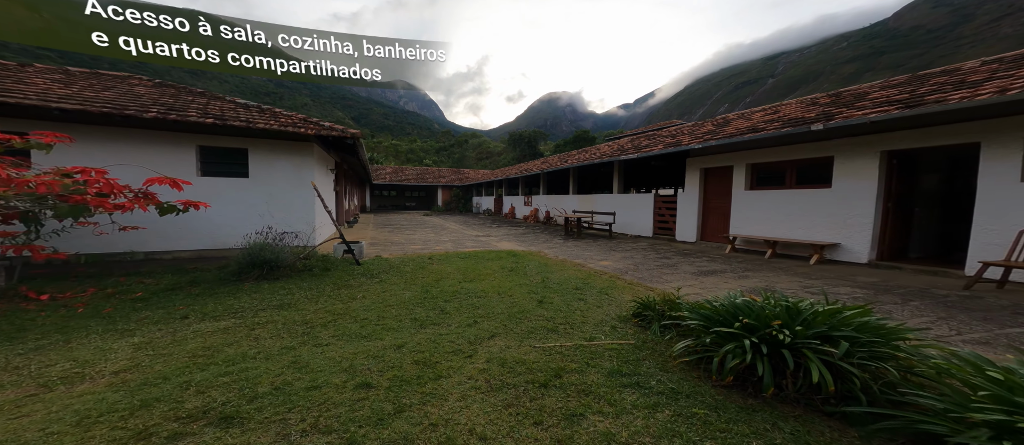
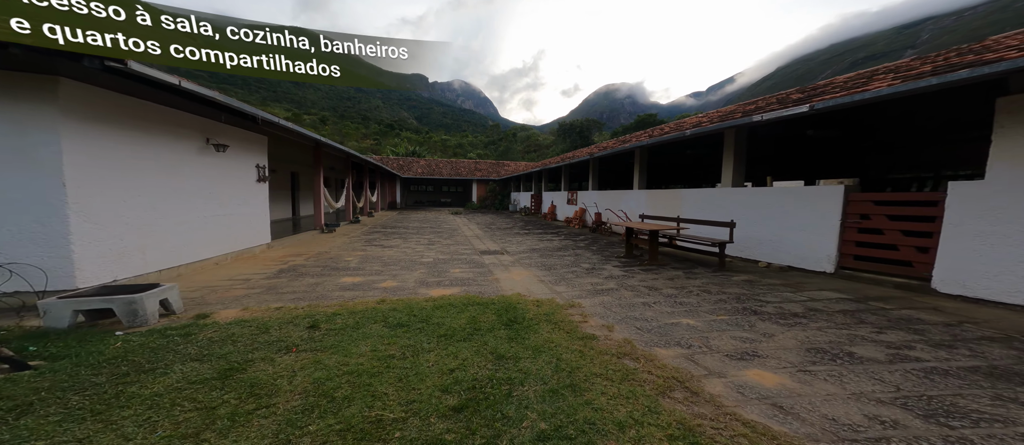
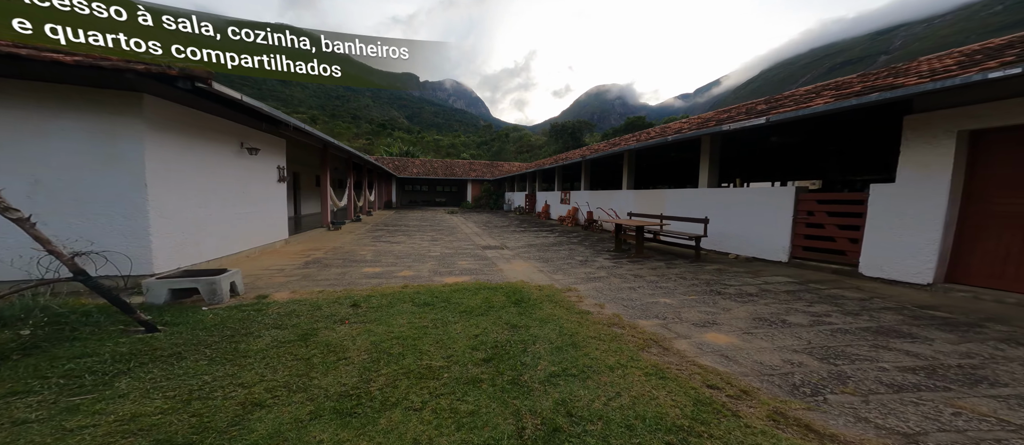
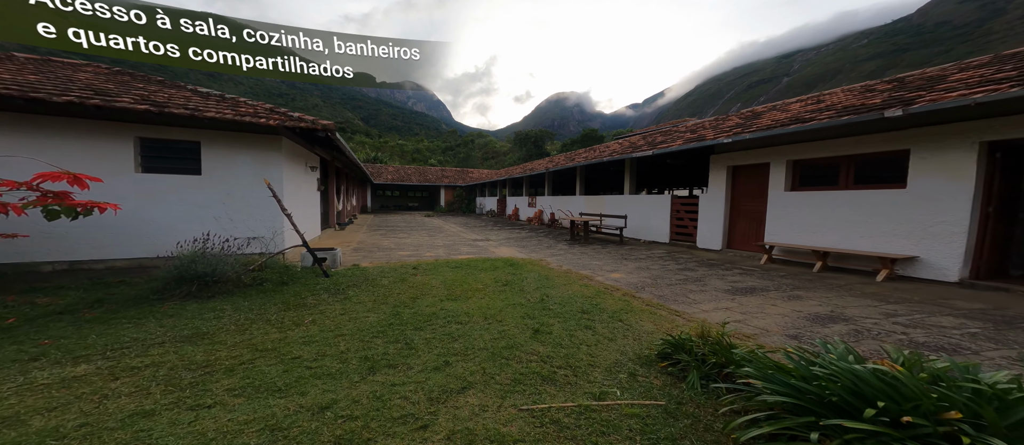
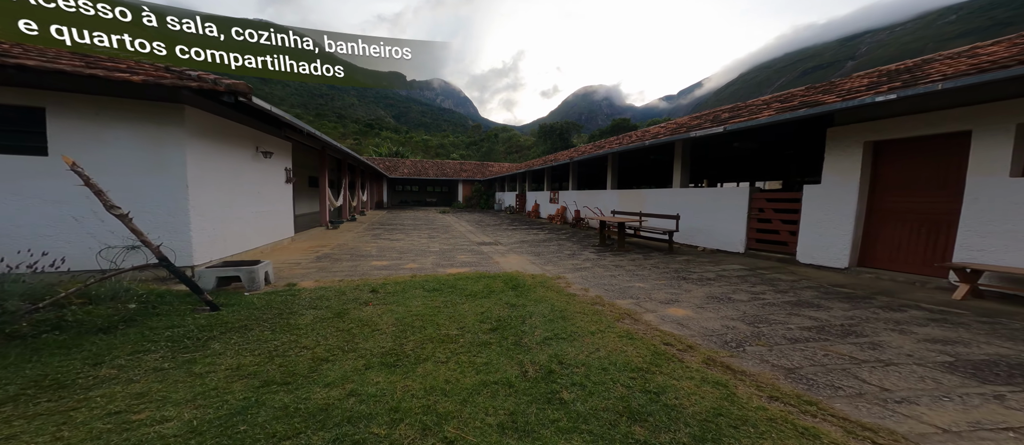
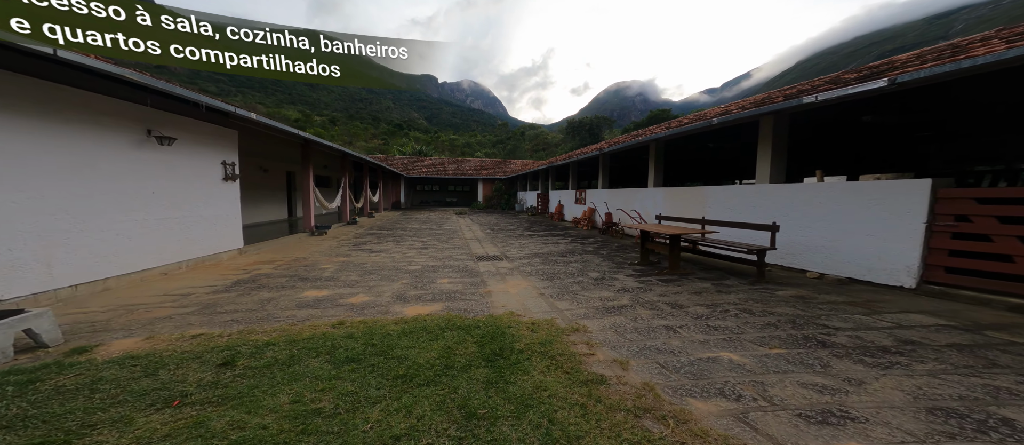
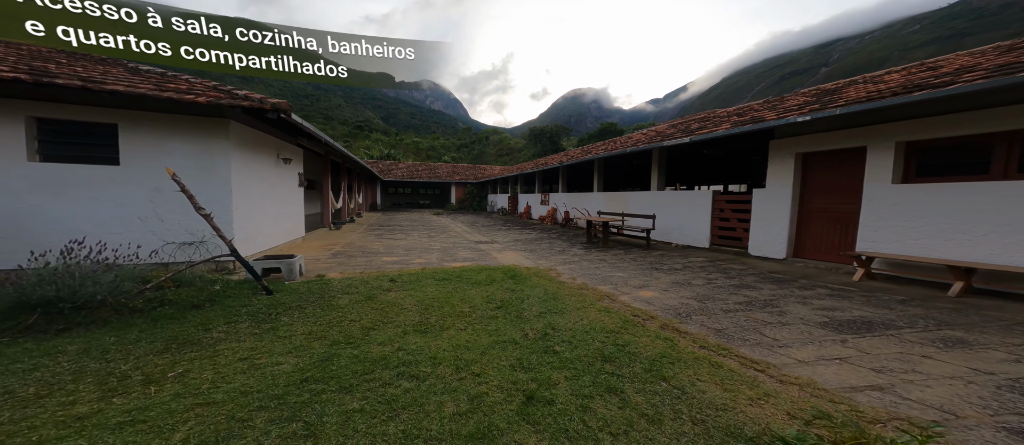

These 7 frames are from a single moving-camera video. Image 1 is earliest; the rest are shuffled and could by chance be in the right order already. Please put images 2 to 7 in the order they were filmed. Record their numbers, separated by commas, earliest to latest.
4, 7, 5, 3, 2, 6
